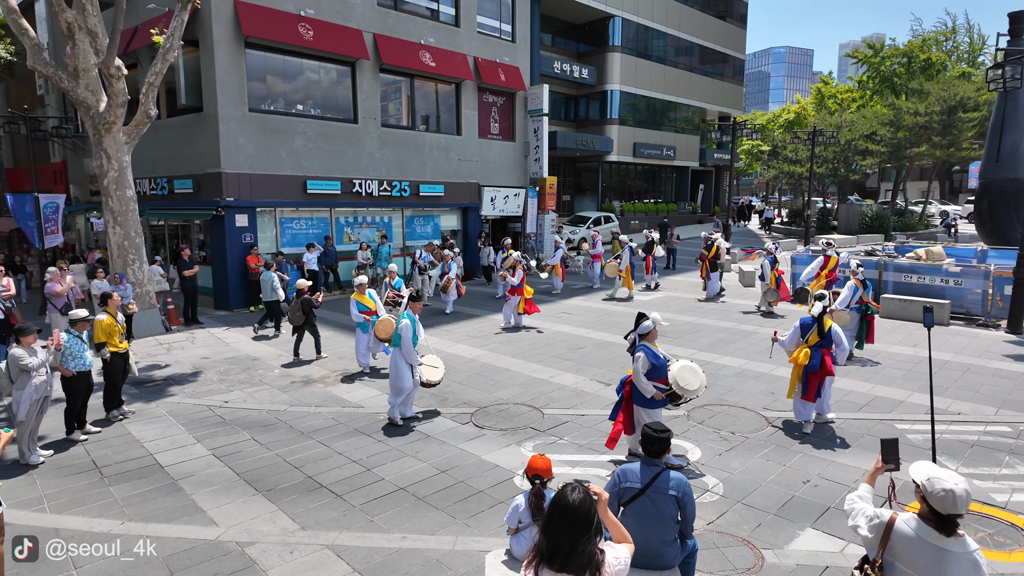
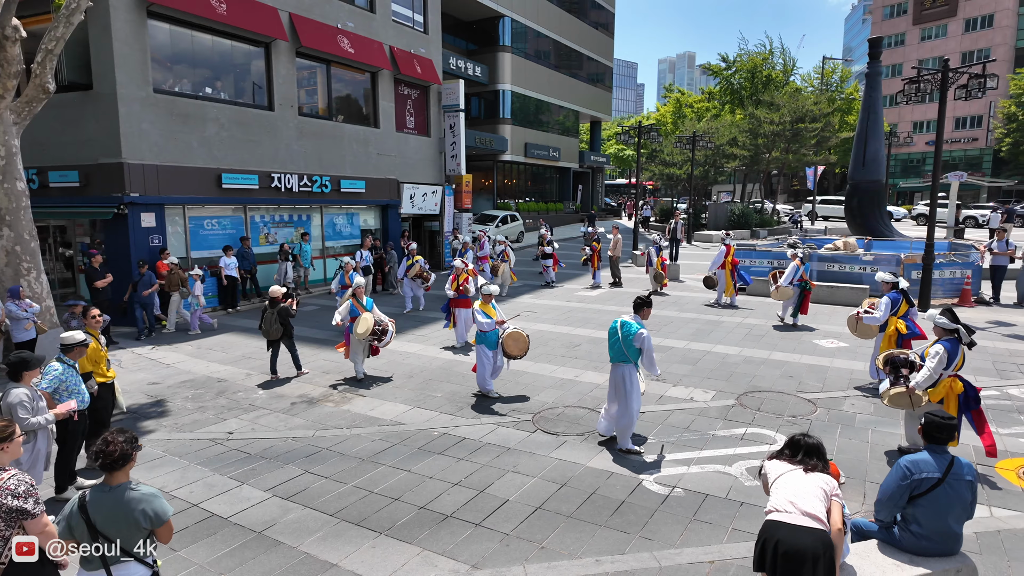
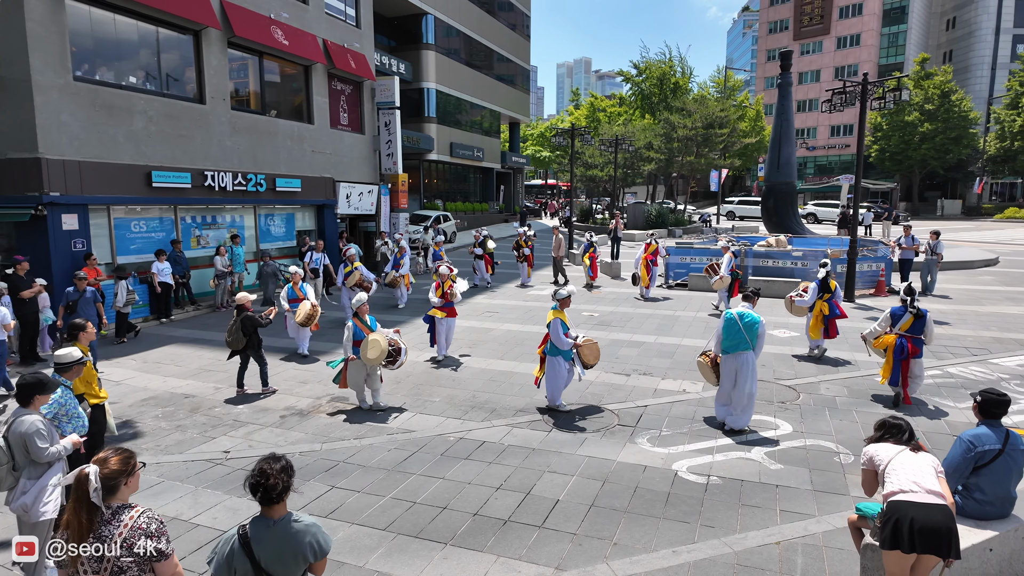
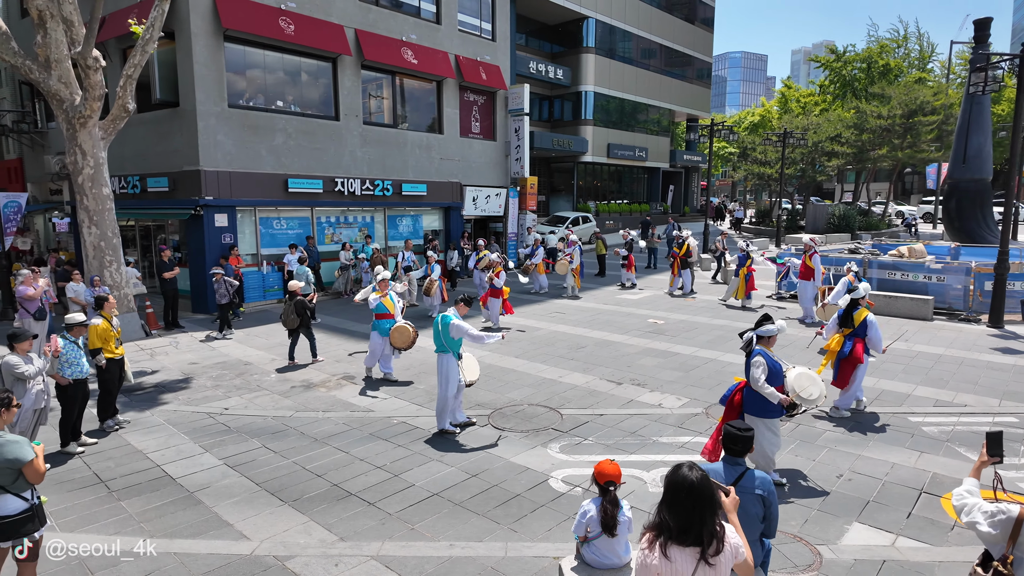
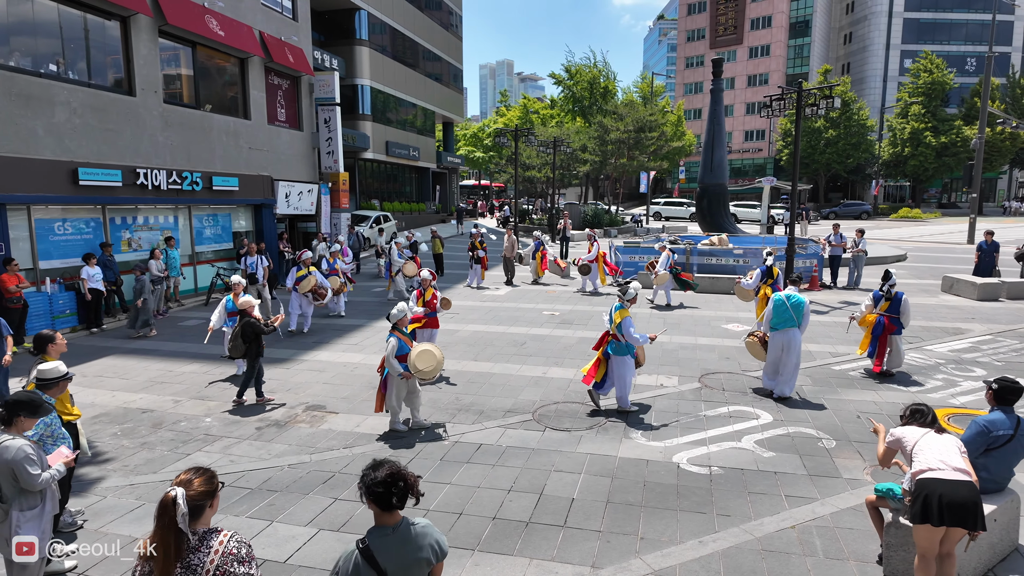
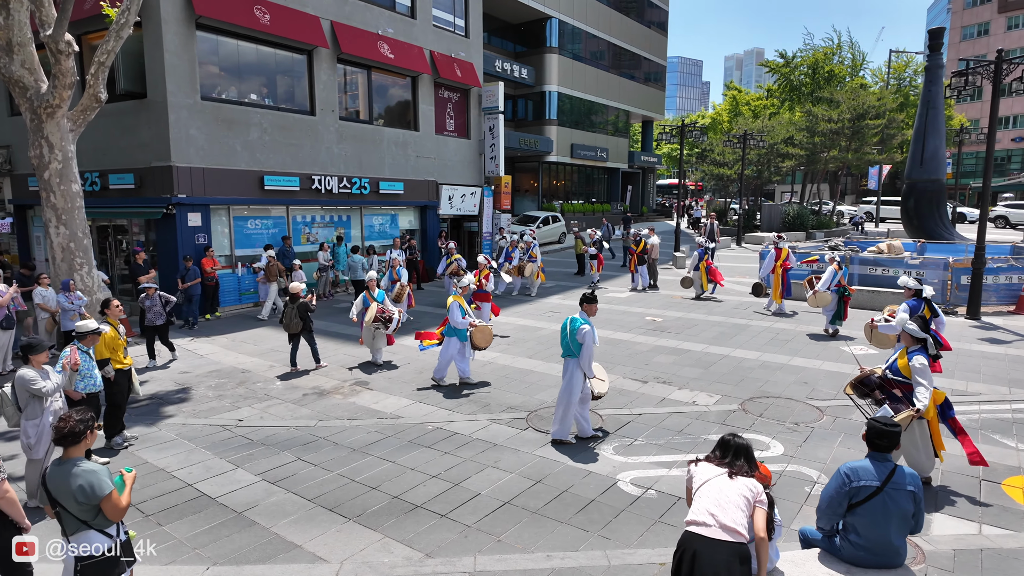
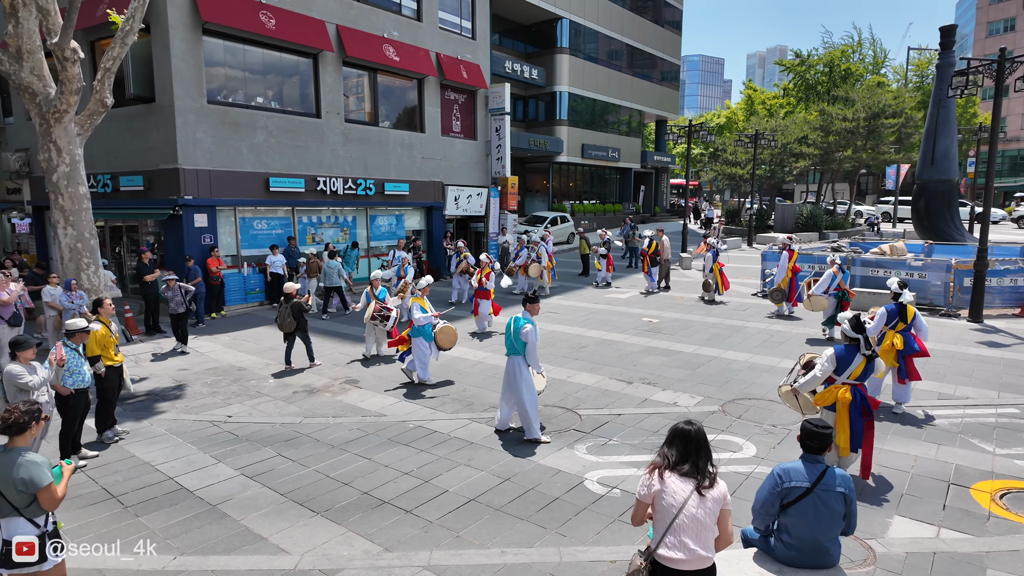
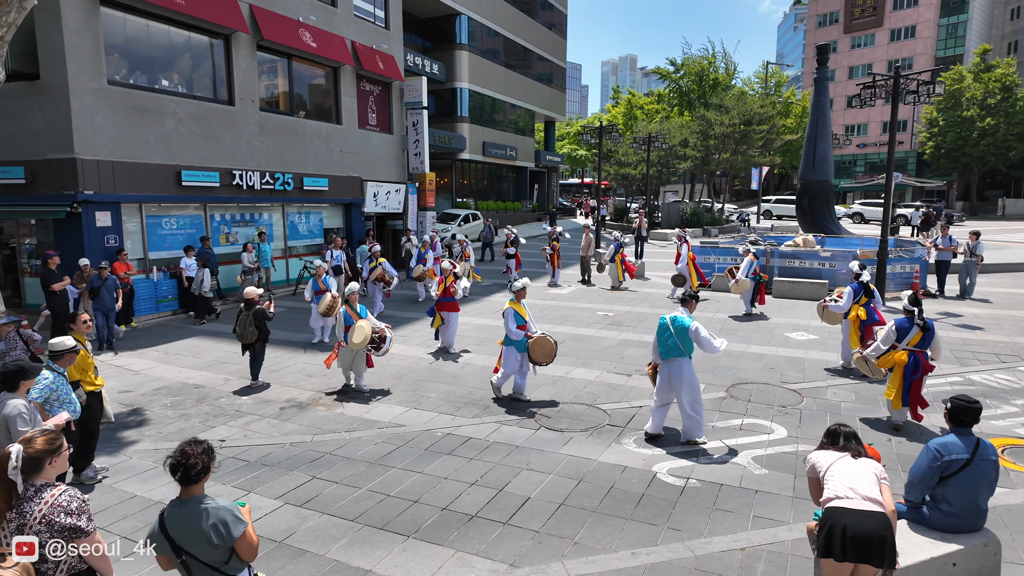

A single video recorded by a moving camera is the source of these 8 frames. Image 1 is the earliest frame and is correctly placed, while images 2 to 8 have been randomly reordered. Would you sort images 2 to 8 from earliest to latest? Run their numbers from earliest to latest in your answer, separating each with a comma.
4, 7, 6, 2, 8, 3, 5
